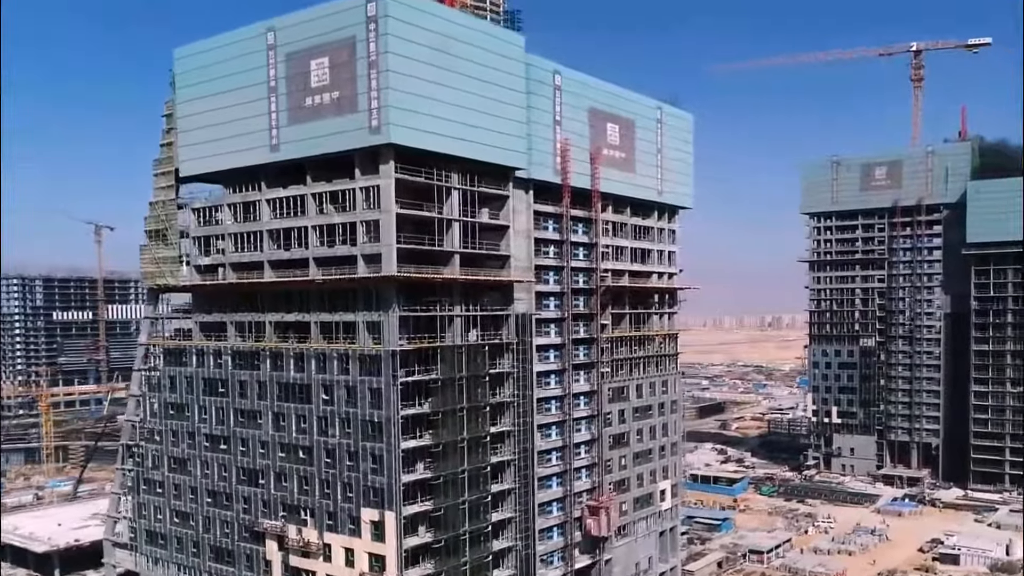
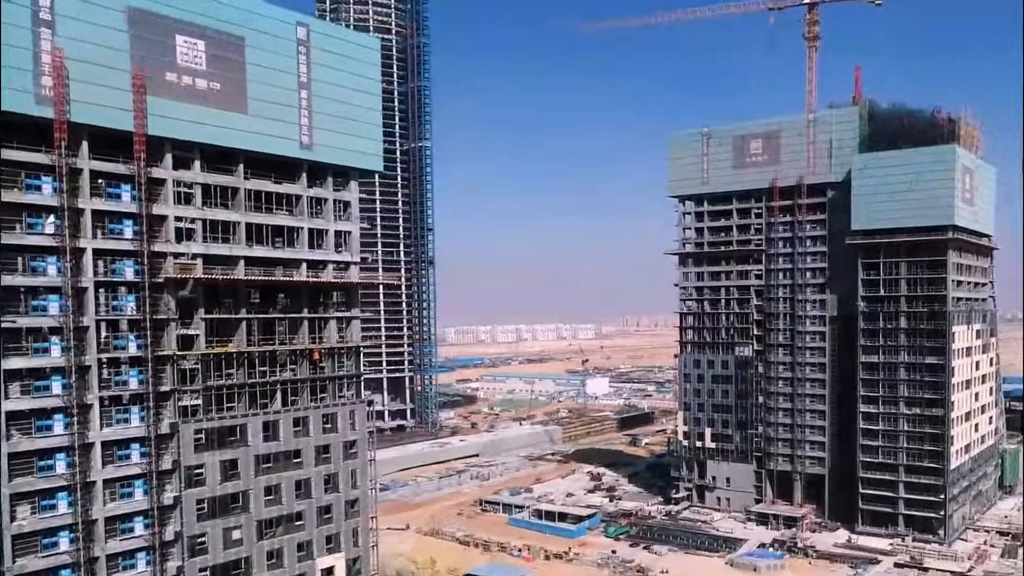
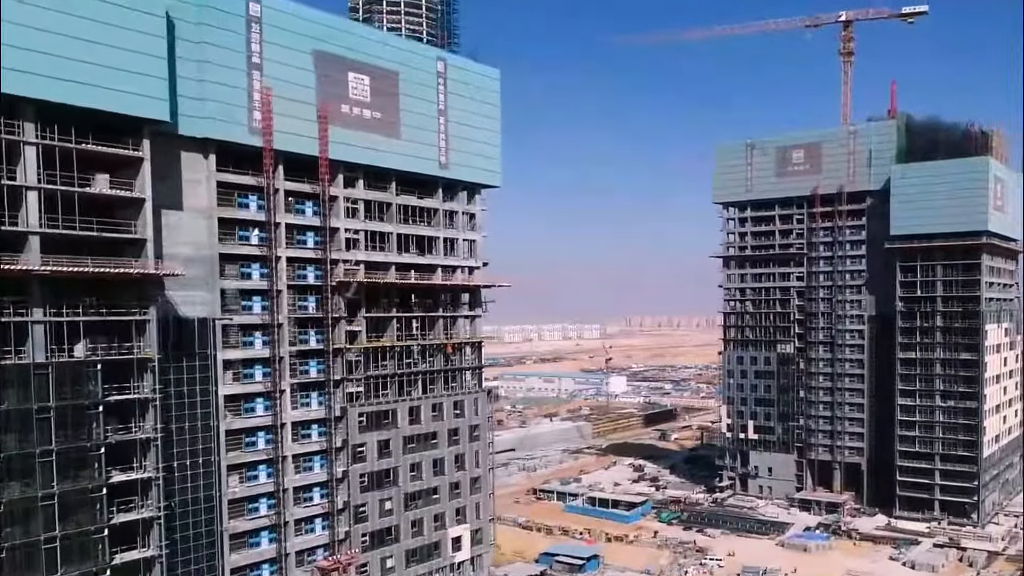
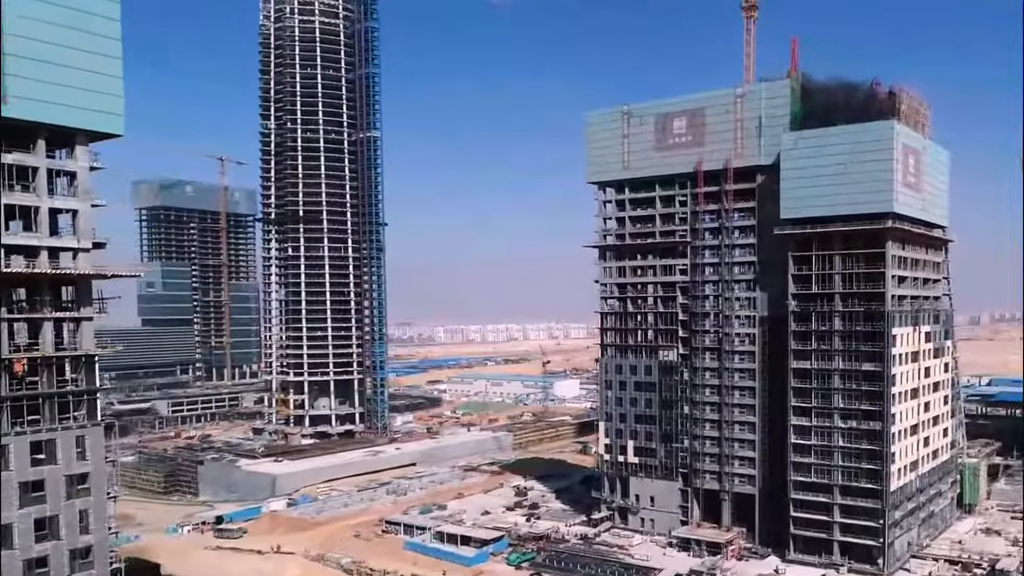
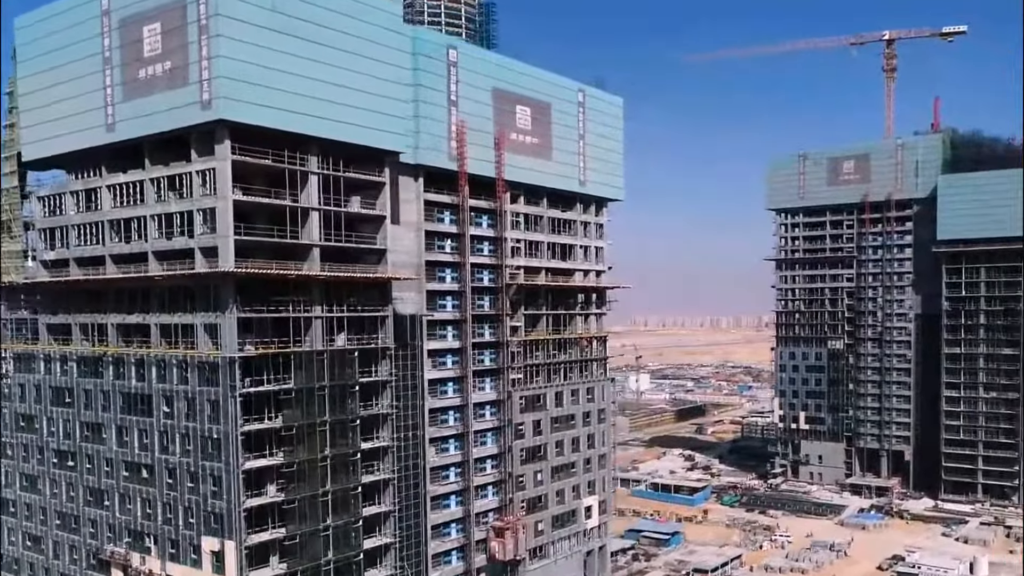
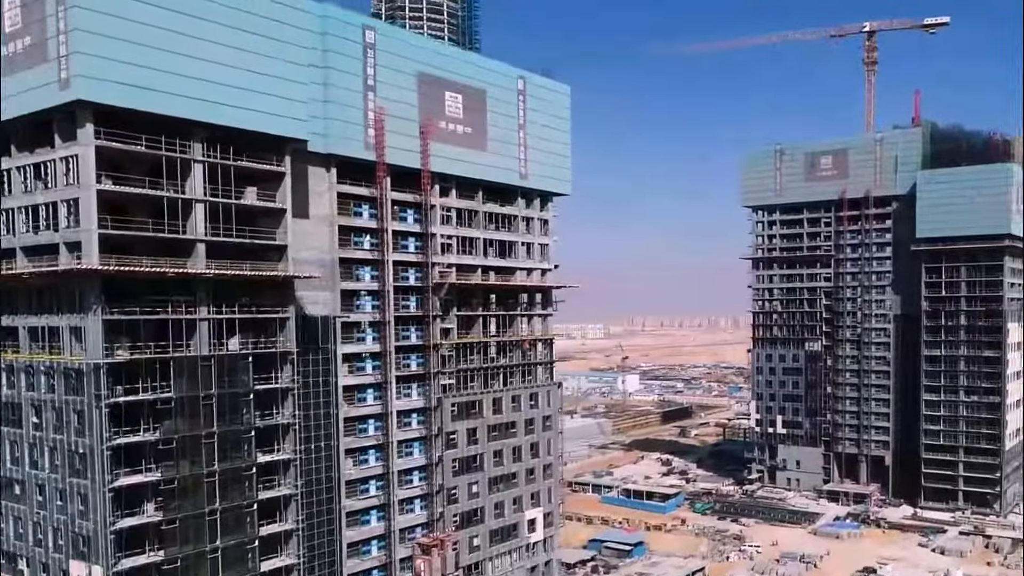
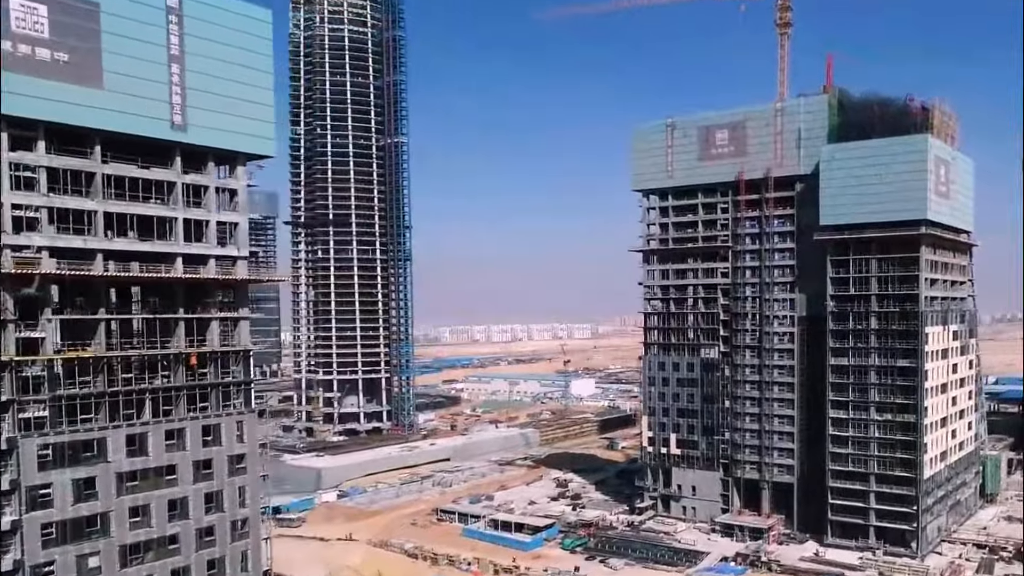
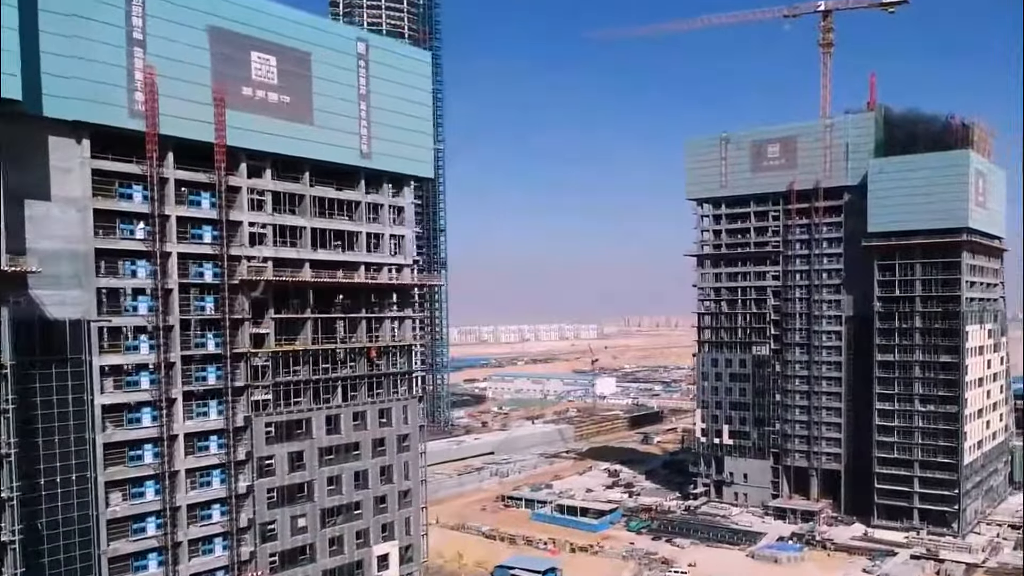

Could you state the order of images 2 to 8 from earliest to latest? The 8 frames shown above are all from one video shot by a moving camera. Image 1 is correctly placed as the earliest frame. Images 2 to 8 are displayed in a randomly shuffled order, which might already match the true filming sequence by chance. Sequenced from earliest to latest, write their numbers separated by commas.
5, 6, 3, 8, 2, 7, 4
